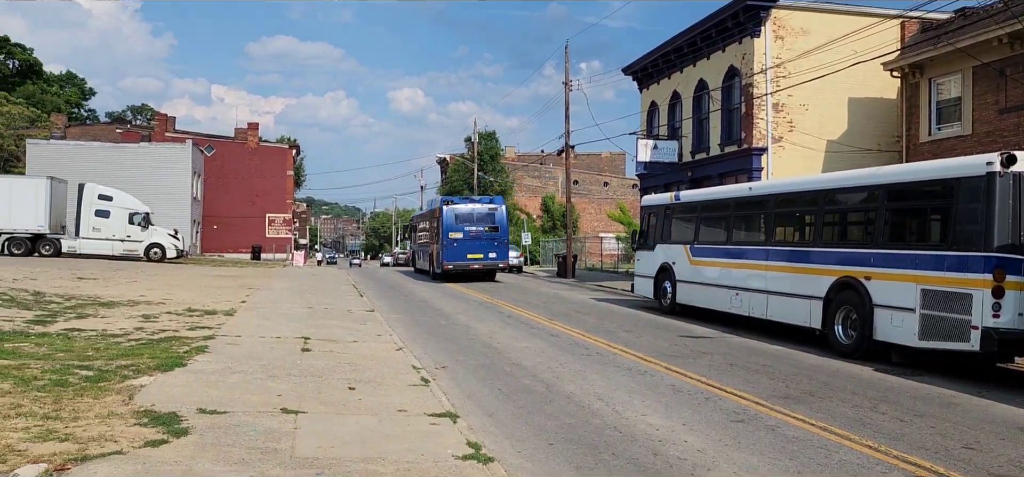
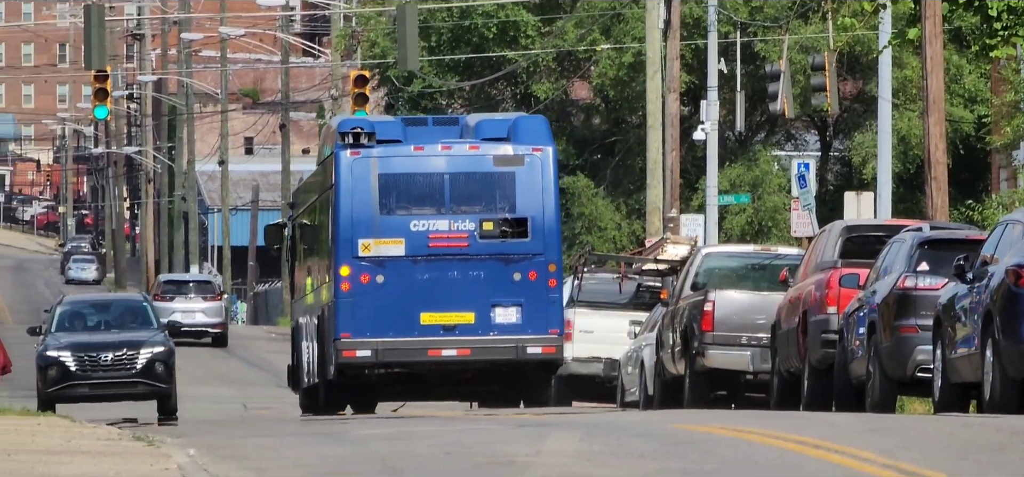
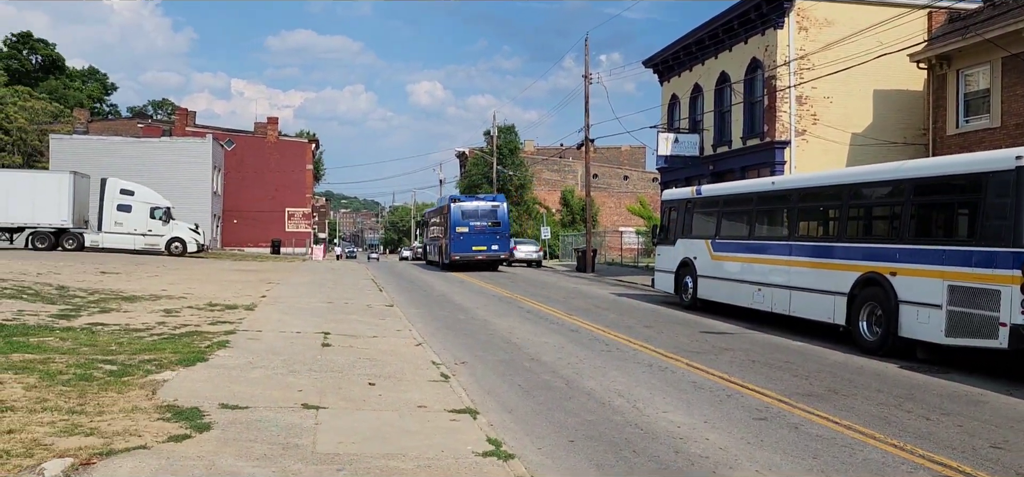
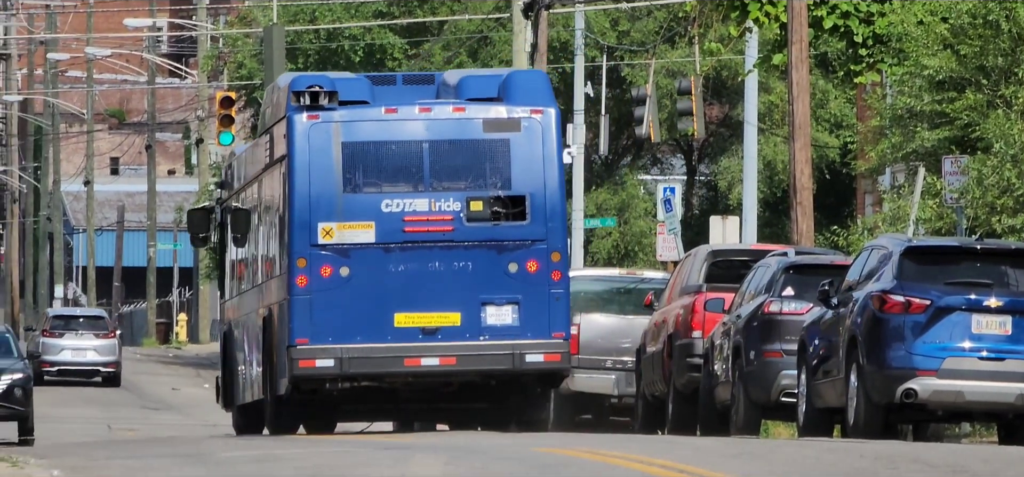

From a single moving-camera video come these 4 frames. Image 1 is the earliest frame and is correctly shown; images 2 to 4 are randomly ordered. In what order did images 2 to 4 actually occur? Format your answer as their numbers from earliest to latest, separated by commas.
3, 4, 2
